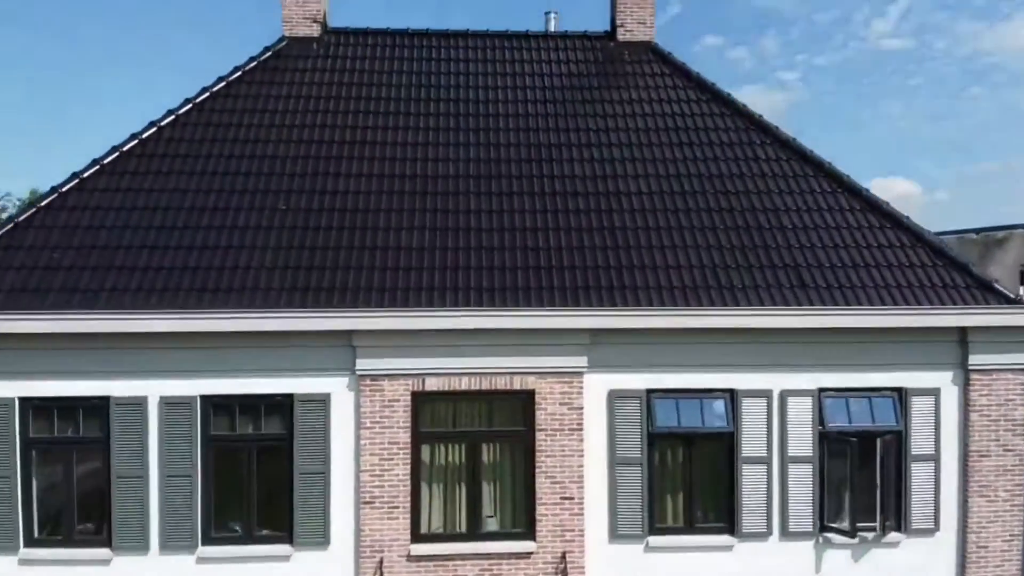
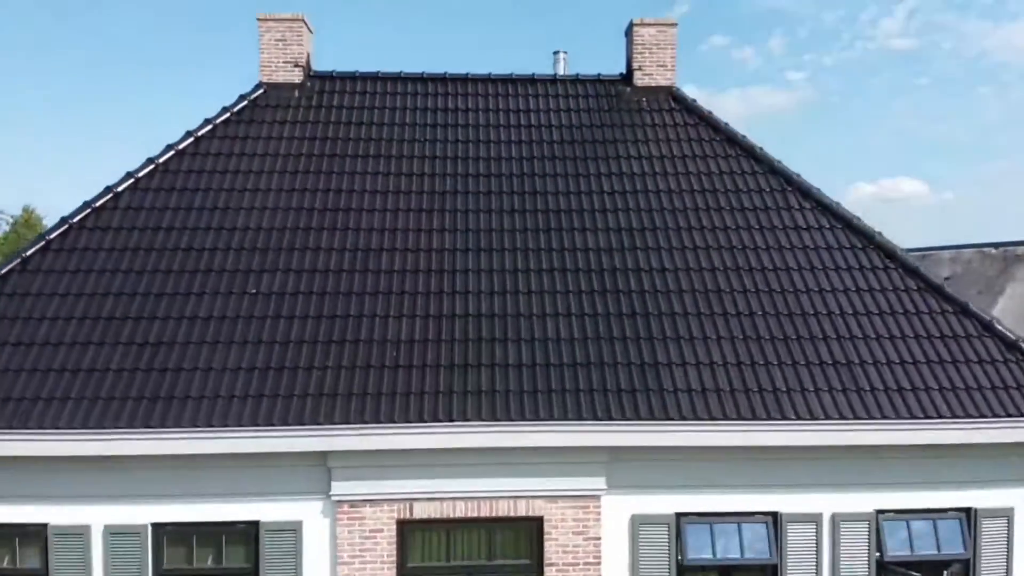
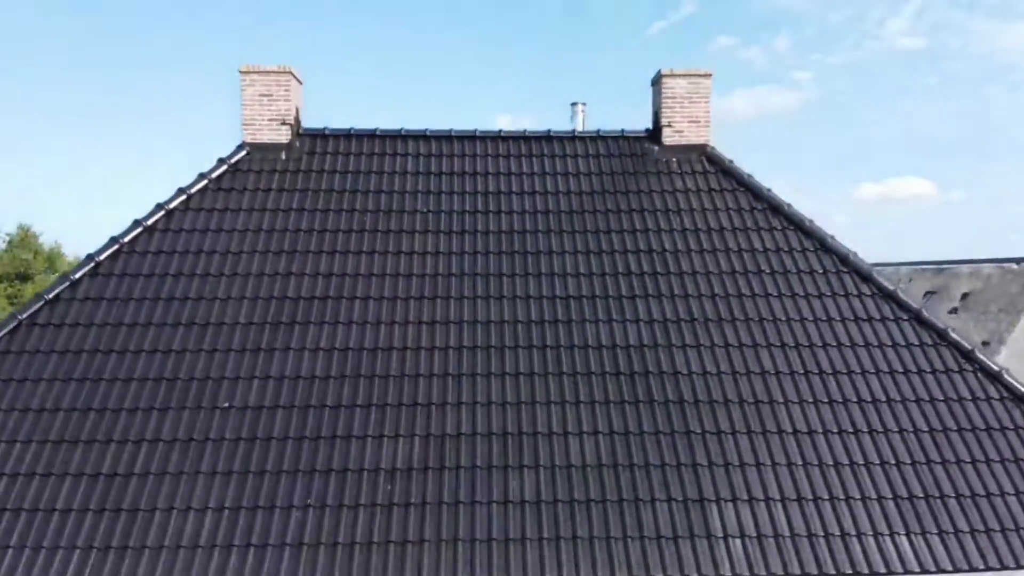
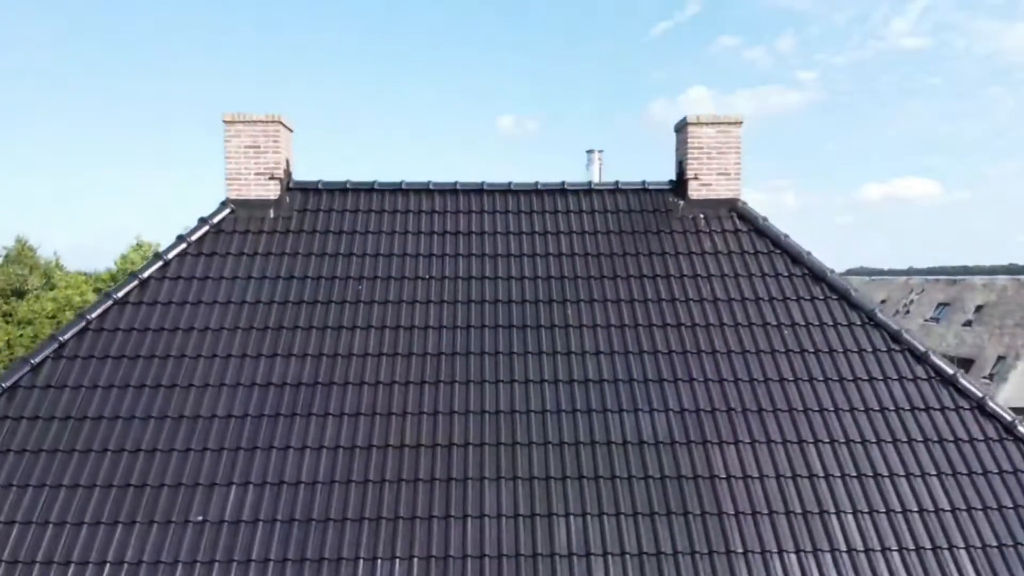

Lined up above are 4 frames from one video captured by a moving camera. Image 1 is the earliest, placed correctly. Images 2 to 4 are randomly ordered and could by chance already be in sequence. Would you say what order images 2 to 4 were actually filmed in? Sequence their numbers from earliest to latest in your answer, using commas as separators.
2, 3, 4
